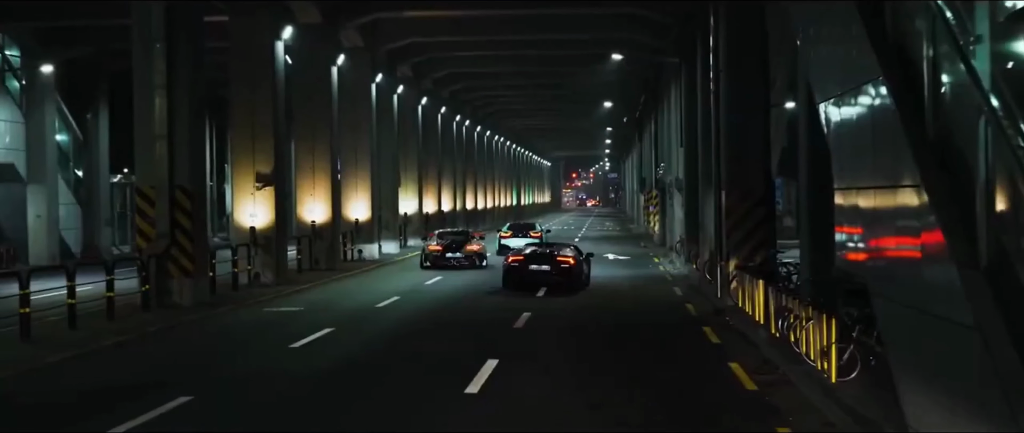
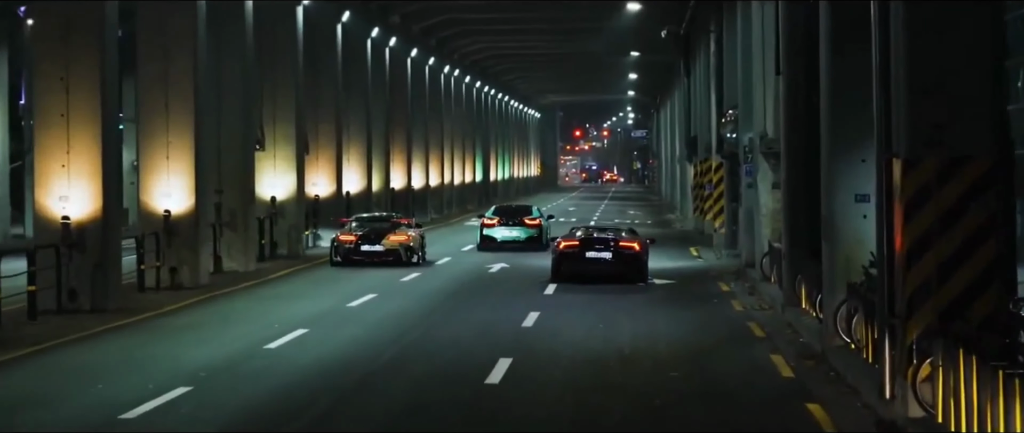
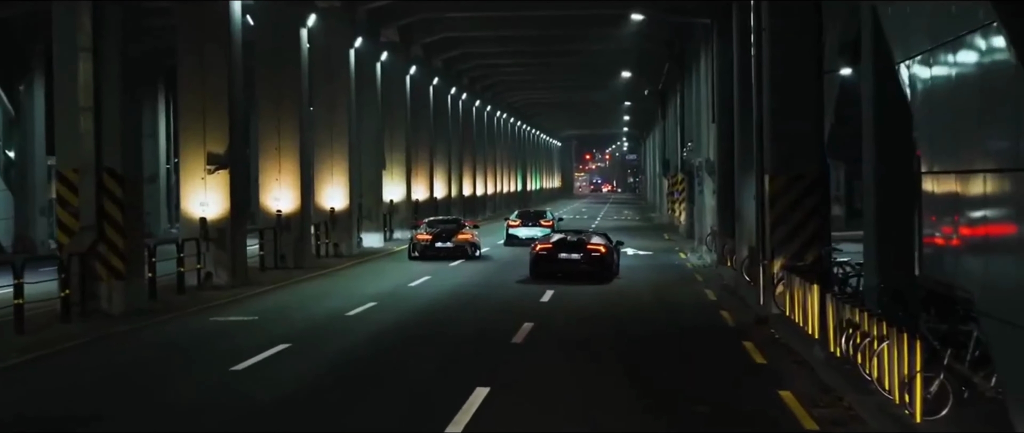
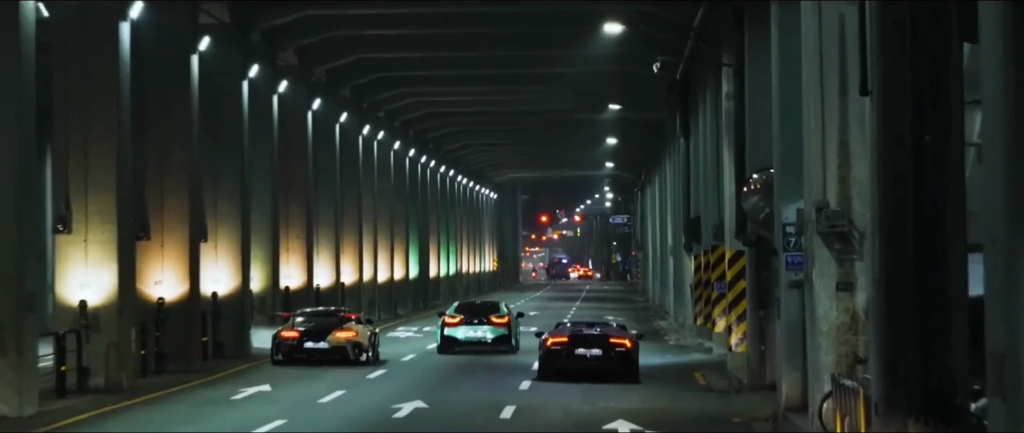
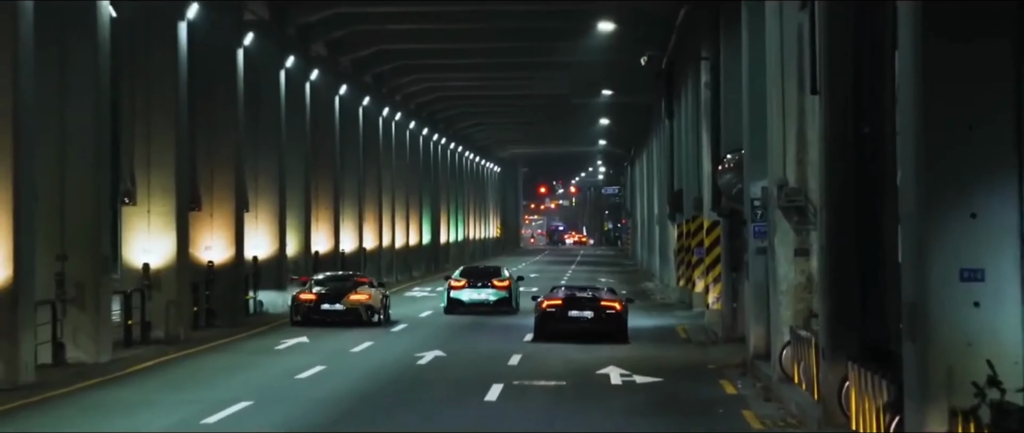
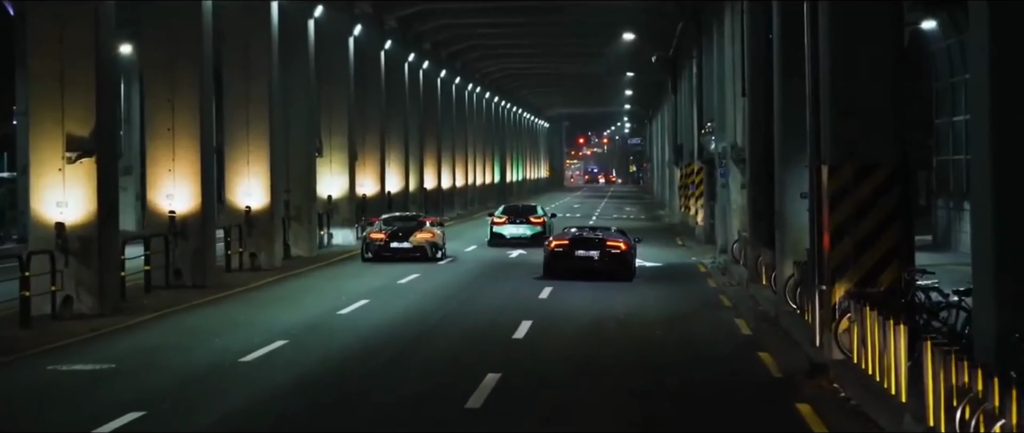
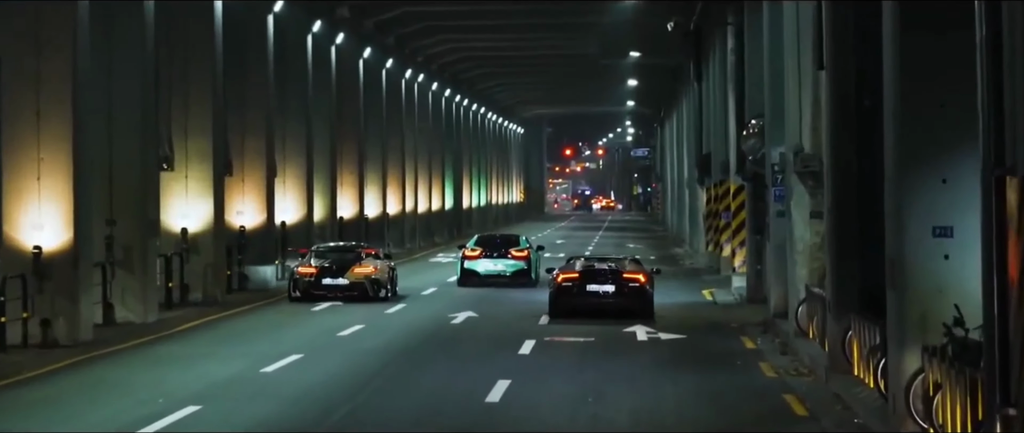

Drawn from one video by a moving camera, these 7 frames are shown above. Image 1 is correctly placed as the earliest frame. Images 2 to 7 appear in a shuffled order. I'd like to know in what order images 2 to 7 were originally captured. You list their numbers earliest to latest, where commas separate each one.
3, 6, 2, 7, 5, 4
